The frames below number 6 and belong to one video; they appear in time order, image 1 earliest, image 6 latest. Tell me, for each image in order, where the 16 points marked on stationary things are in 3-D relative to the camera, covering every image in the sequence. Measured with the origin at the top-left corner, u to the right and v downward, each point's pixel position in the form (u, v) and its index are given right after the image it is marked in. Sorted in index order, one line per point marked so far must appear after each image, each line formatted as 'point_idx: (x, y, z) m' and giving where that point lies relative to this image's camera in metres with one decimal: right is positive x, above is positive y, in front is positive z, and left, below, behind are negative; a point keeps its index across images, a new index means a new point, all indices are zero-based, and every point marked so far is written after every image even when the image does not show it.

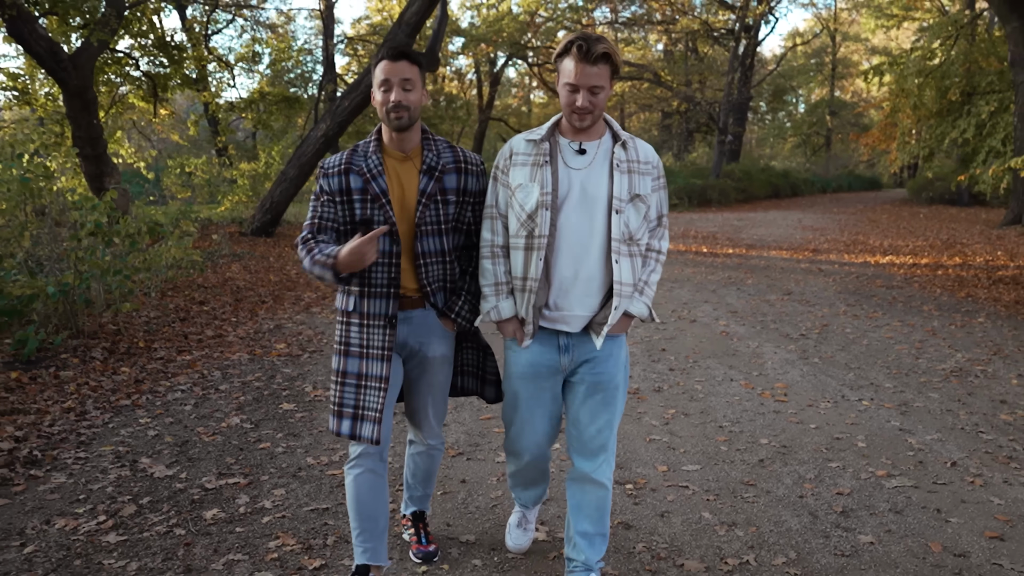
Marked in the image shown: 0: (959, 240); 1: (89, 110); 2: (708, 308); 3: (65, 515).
0: (+8.0, +0.9, +17.1) m
1: (-5.7, +2.4, +12.9) m
2: (+1.7, -0.2, +8.4) m
3: (-1.6, -0.8, +3.5) m
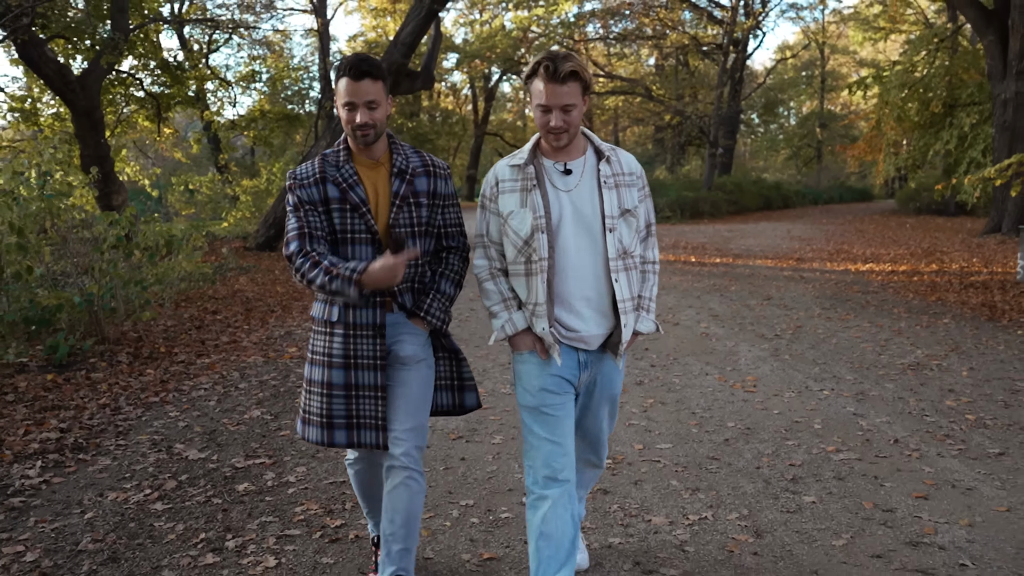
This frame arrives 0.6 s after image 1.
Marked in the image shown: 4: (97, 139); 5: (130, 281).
0: (+7.9, +0.7, +17.7) m
1: (-5.8, +2.2, +13.4) m
2: (+1.7, -0.2, +8.9) m
3: (-1.6, -0.8, +4.0) m
4: (-5.9, +2.1, +13.5) m
5: (-3.0, +0.1, +7.5) m
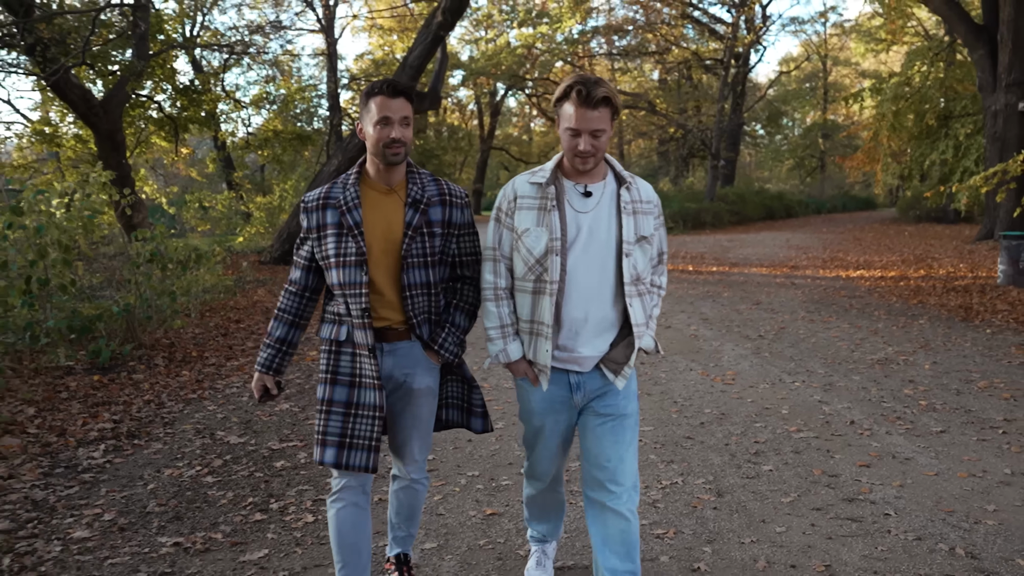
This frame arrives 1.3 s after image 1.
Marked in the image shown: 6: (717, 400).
0: (+8.0, +0.6, +18.3) m
1: (-5.8, +2.0, +14.1) m
2: (+1.7, -0.3, +9.5) m
3: (-1.6, -0.9, +4.6) m
4: (-5.8, +1.9, +14.2) m
5: (-3.0, 0.0, +8.2) m
6: (+1.2, -0.7, +5.7) m
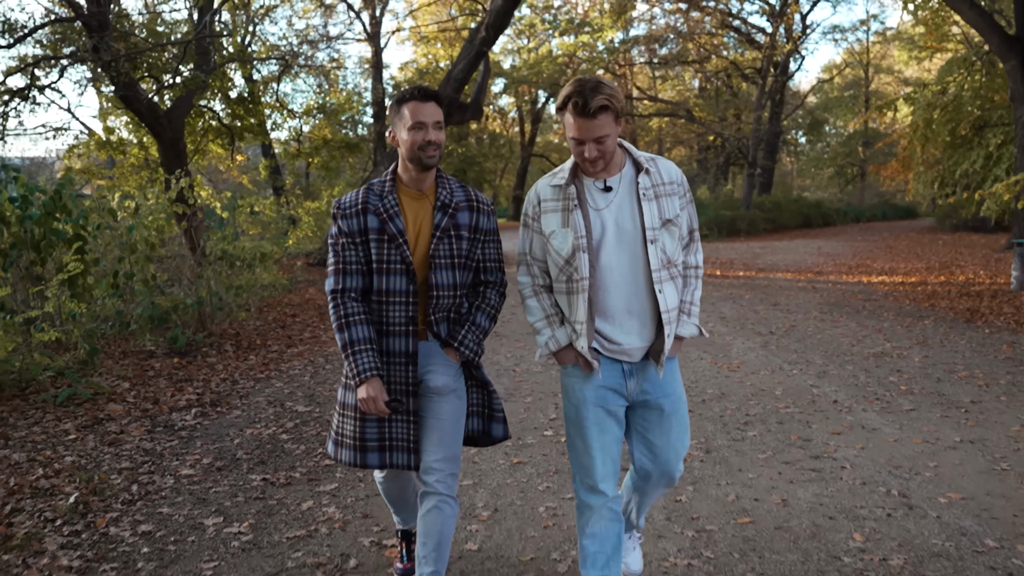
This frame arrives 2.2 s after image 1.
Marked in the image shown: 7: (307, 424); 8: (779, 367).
0: (+8.7, +0.5, +18.7) m
1: (-5.2, +2.0, +15.2) m
2: (+2.1, -0.3, +10.3) m
3: (-1.5, -0.8, +5.5) m
4: (-5.3, +1.9, +15.3) m
5: (-2.7, 0.0, +9.1) m
6: (+1.4, -0.6, +6.4) m
7: (-1.2, -0.8, +5.5) m
8: (+2.0, -0.6, +7.1) m
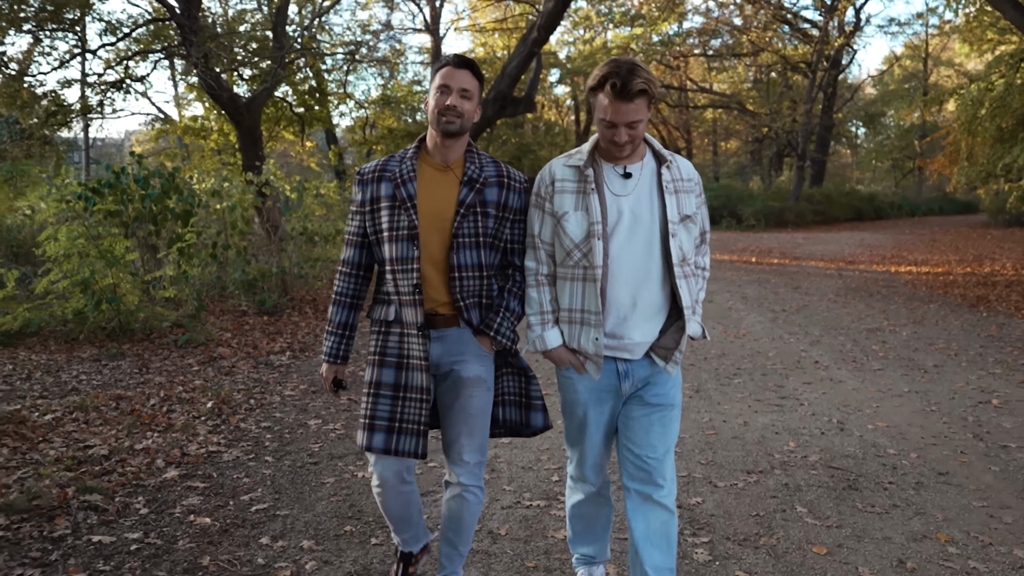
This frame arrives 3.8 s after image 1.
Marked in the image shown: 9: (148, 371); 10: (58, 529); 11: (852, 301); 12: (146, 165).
0: (+9.7, +0.7, +19.4) m
1: (-4.4, +2.5, +16.7) m
2: (+2.6, -0.1, +11.4) m
3: (-1.3, -0.6, +6.8) m
4: (-4.4, +2.4, +16.8) m
5: (-2.2, +0.3, +10.5) m
6: (+1.7, -0.5, +7.6) m
7: (-1.0, -0.6, +6.8) m
8: (+2.3, -0.4, +8.2) m
9: (-2.4, -0.5, +6.3) m
10: (-1.6, -0.9, +3.4) m
11: (+3.9, -0.2, +11.0) m
12: (-3.1, +1.1, +8.2) m
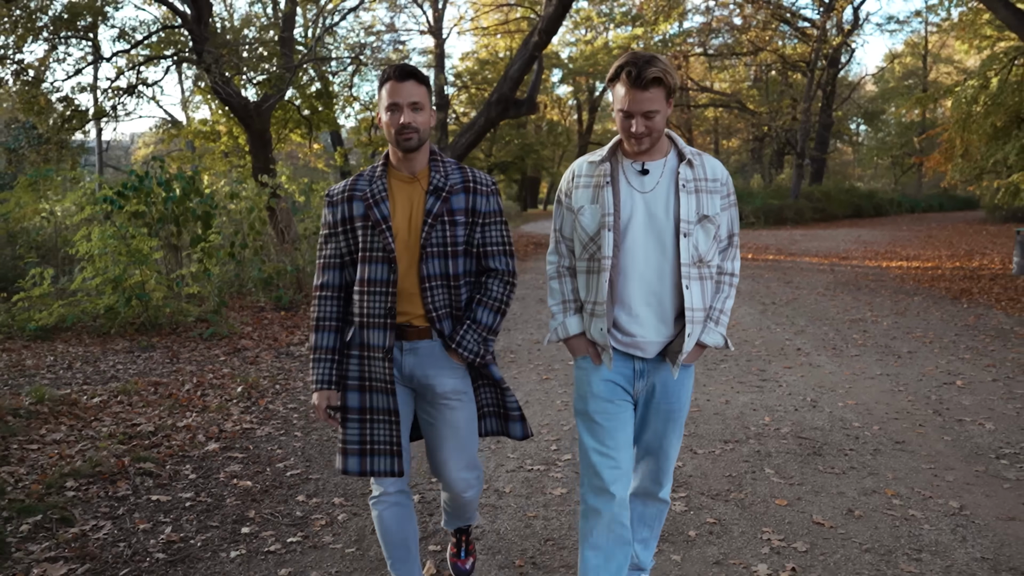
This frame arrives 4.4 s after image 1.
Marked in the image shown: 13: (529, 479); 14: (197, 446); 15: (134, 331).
0: (+9.8, +0.8, +19.9) m
1: (-4.3, +2.5, +17.2) m
2: (+2.6, 0.0, +11.9) m
3: (-1.2, -0.5, +7.3) m
4: (-4.4, +2.4, +17.3) m
5: (-2.2, +0.4, +11.0) m
6: (+1.7, -0.4, +8.1) m
7: (-0.9, -0.5, +7.3) m
8: (+2.3, -0.4, +8.7) m
9: (-2.4, -0.5, +6.9) m
10: (-1.6, -0.8, +3.9) m
11: (+3.9, -0.1, +11.5) m
12: (-3.1, +1.1, +8.7) m
13: (+0.1, -0.8, +4.1) m
14: (-1.5, -0.8, +4.6) m
15: (-3.2, -0.4, +8.0) m
